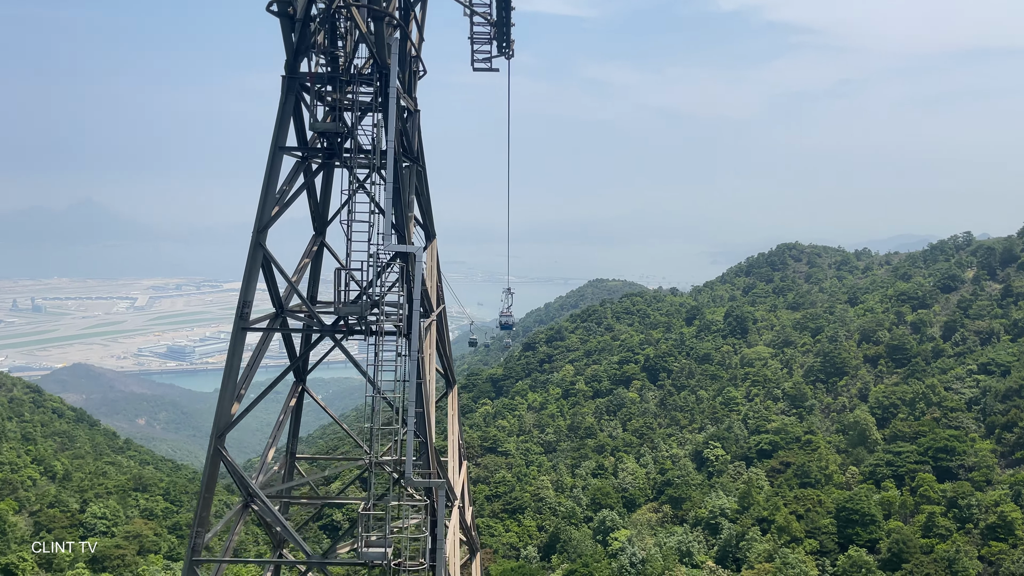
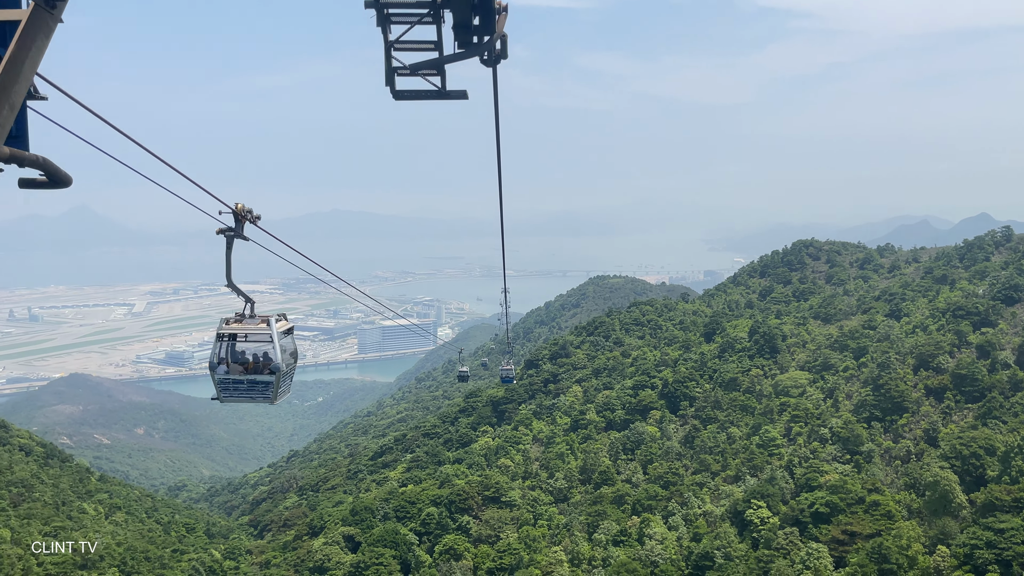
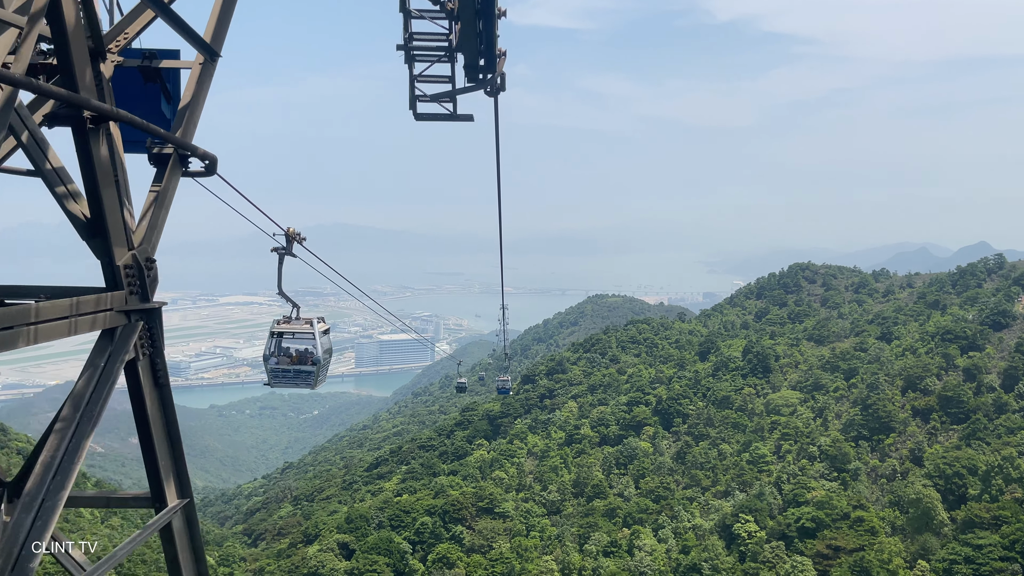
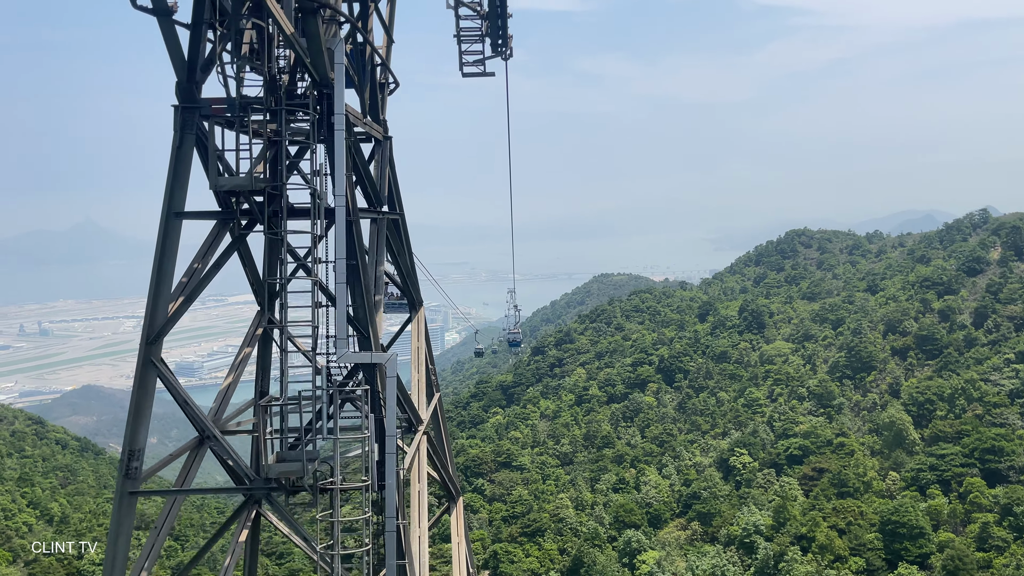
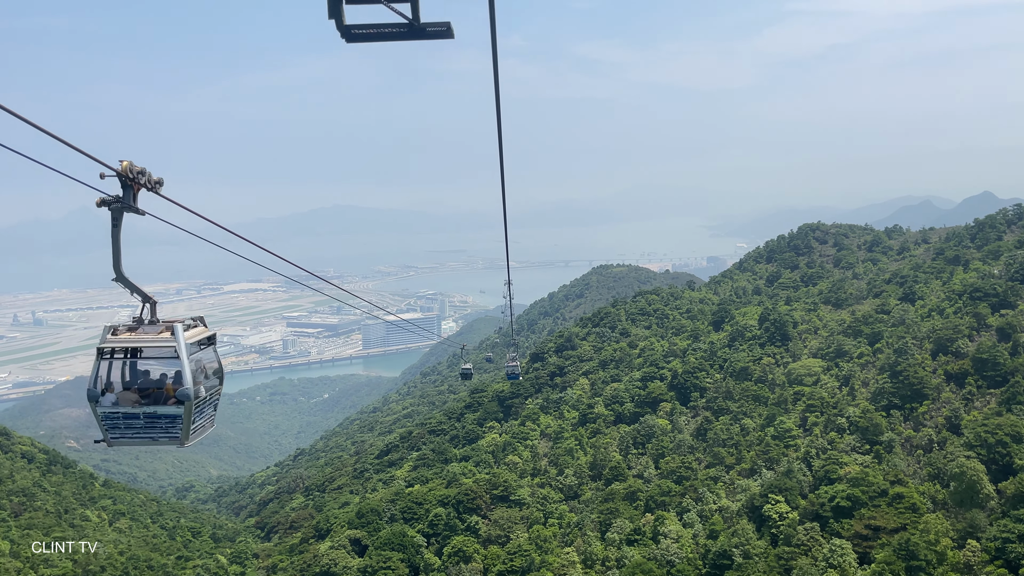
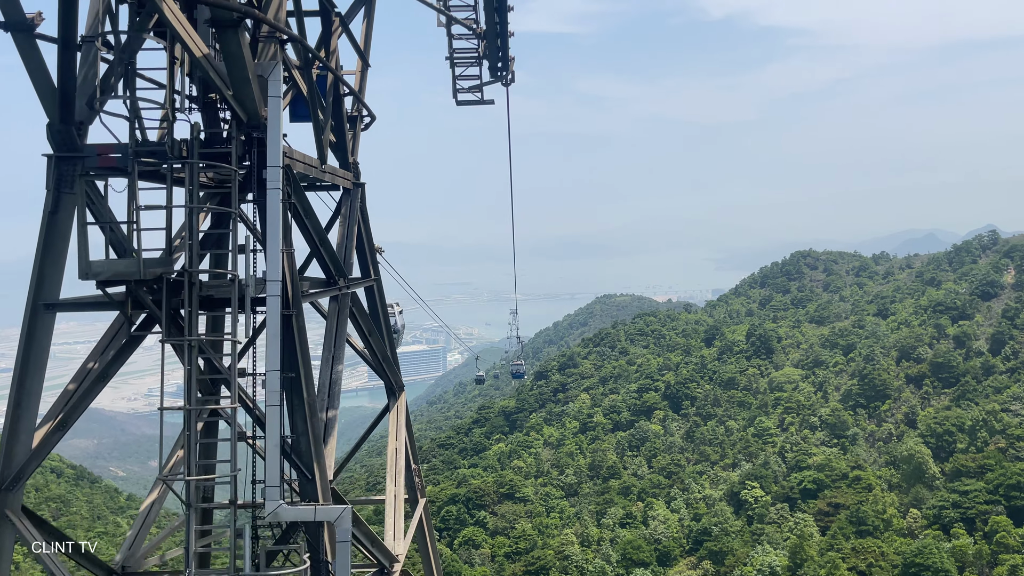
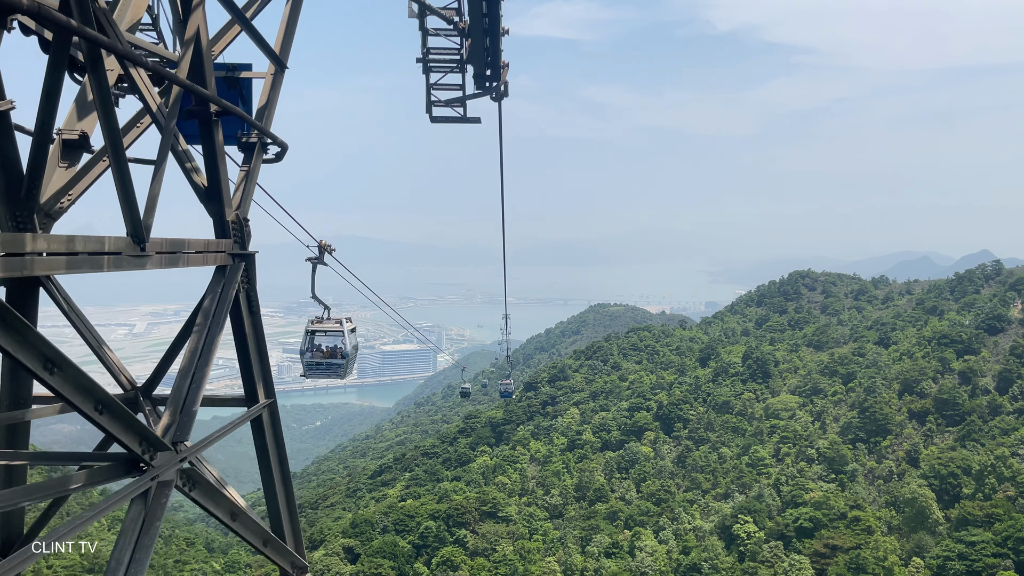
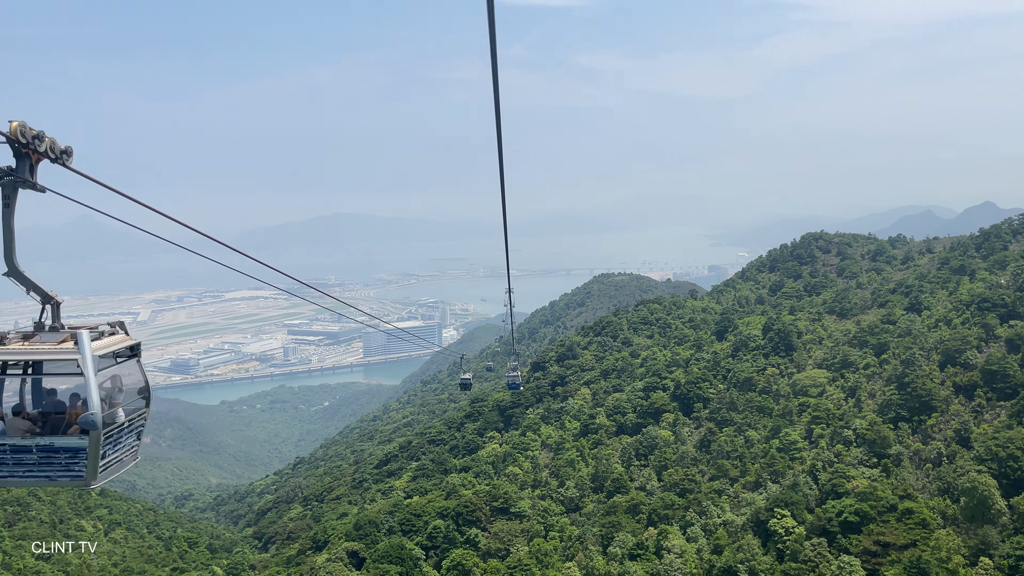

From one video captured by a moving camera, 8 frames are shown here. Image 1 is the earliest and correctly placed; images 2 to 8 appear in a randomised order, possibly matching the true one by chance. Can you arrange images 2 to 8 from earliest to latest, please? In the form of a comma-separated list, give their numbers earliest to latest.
4, 6, 7, 3, 2, 5, 8
